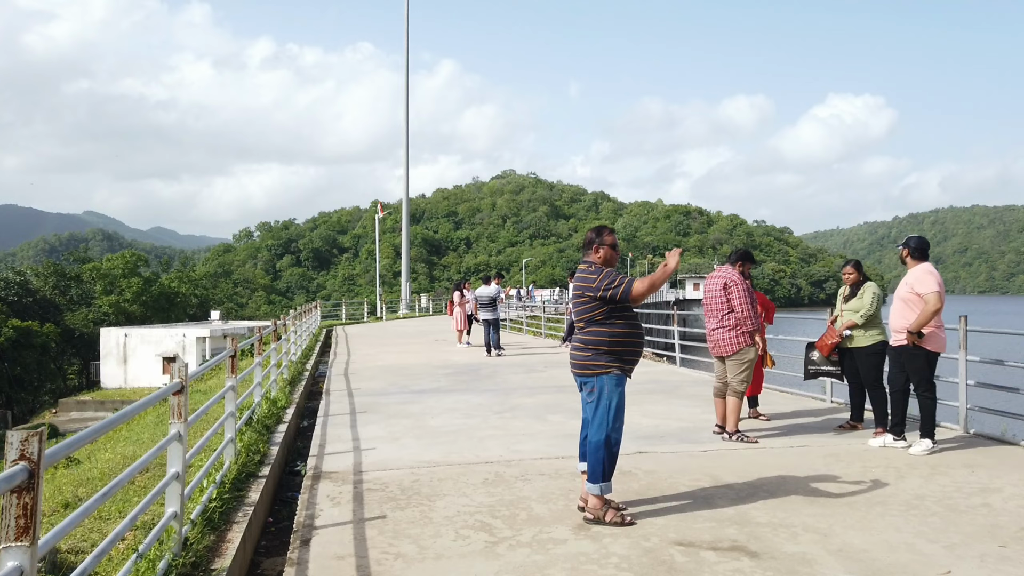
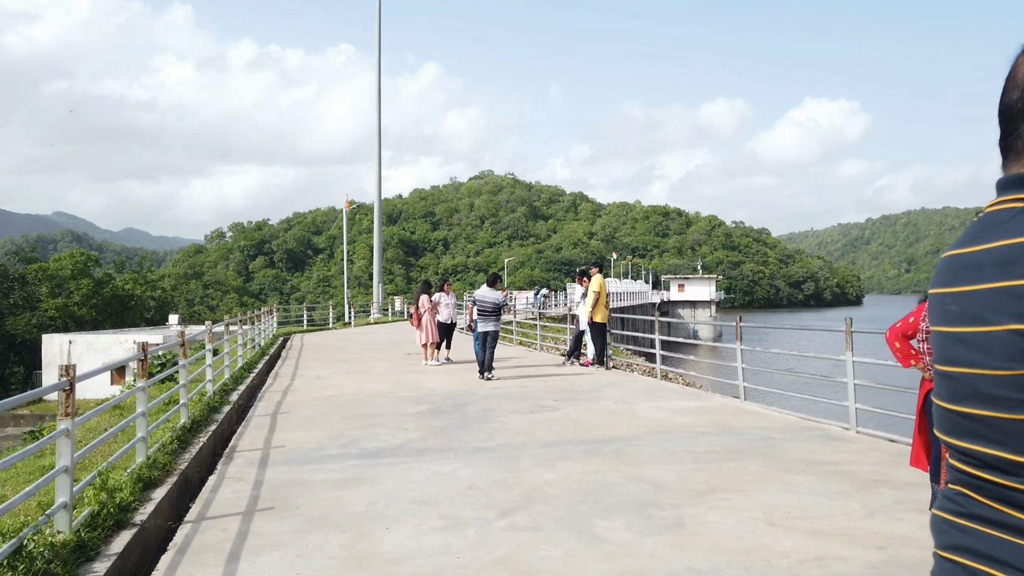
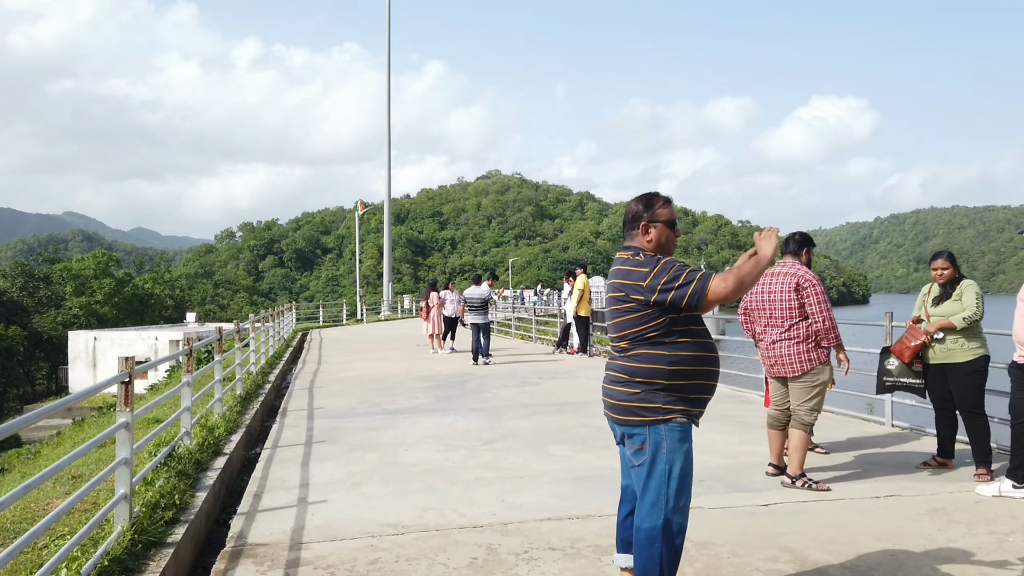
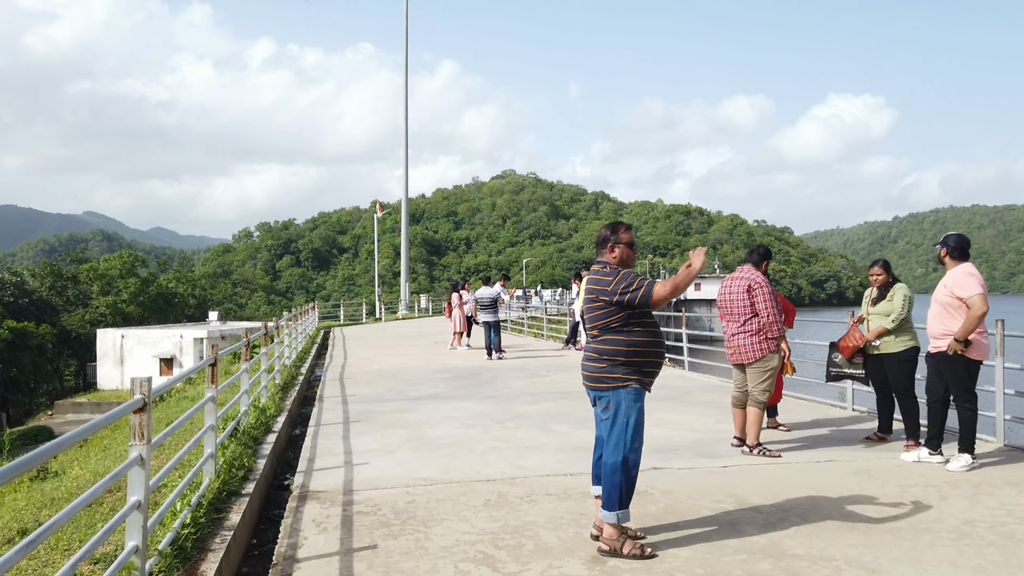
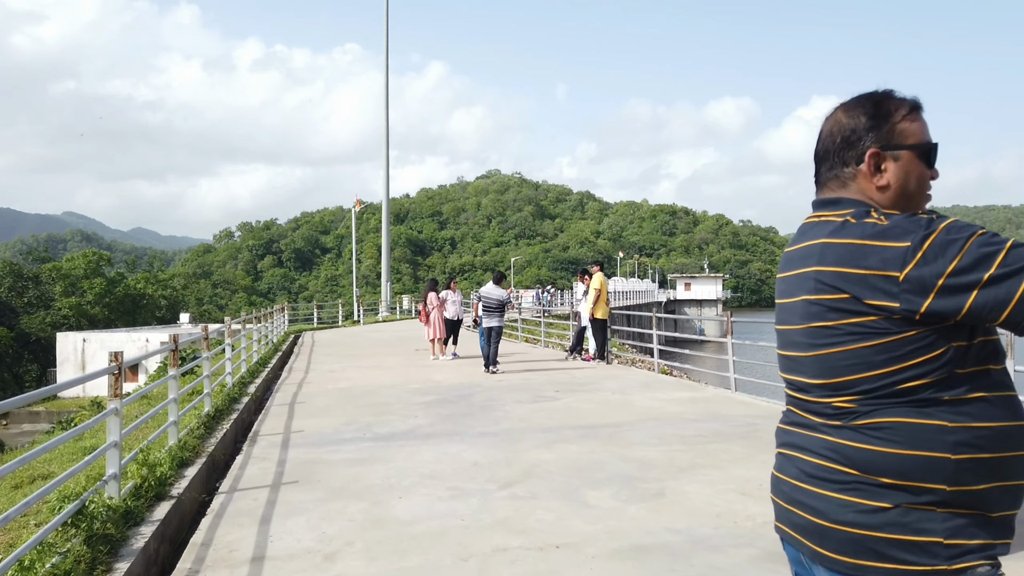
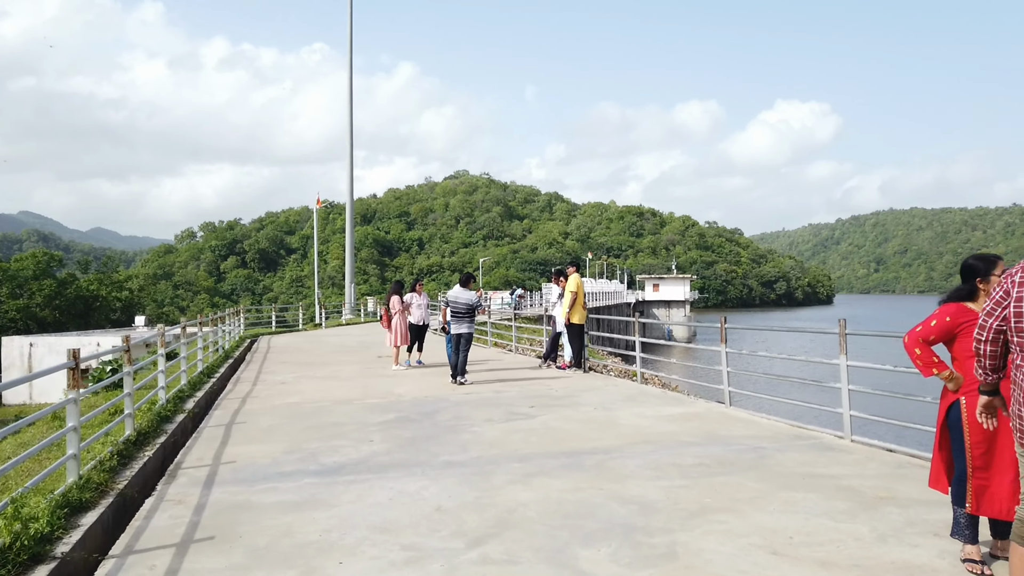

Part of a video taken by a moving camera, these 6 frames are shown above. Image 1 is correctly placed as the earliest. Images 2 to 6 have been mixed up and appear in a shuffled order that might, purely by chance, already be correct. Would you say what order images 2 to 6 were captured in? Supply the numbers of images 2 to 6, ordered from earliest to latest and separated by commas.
4, 3, 5, 2, 6
